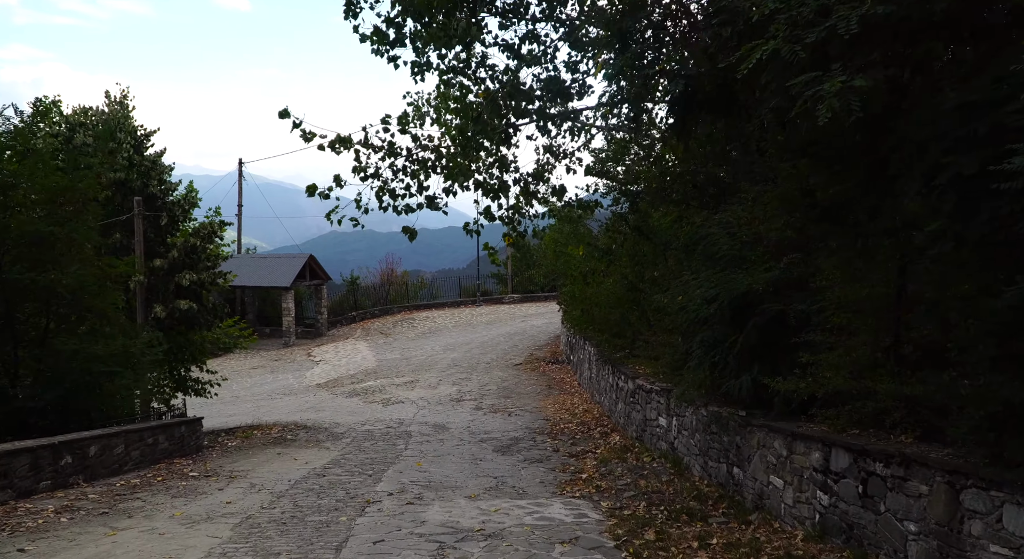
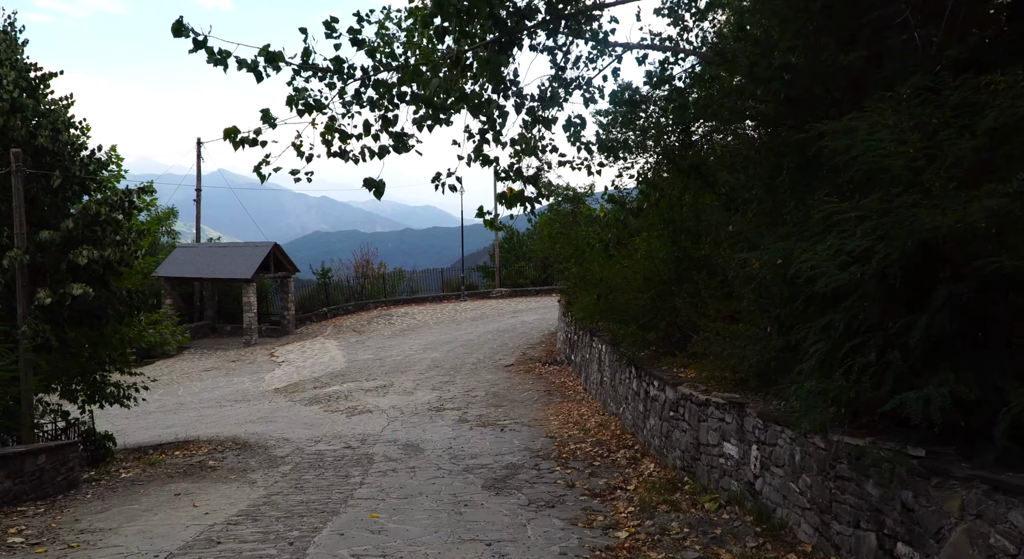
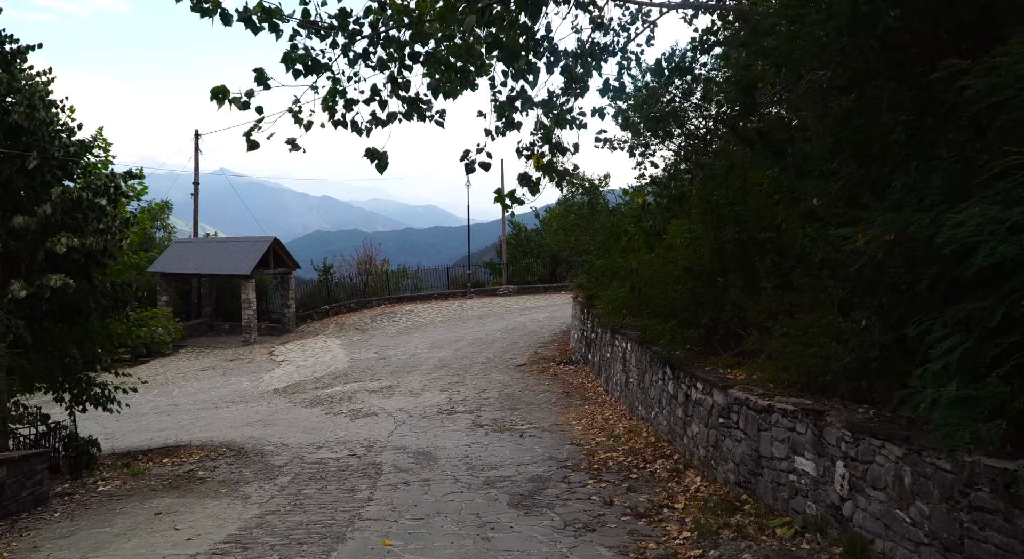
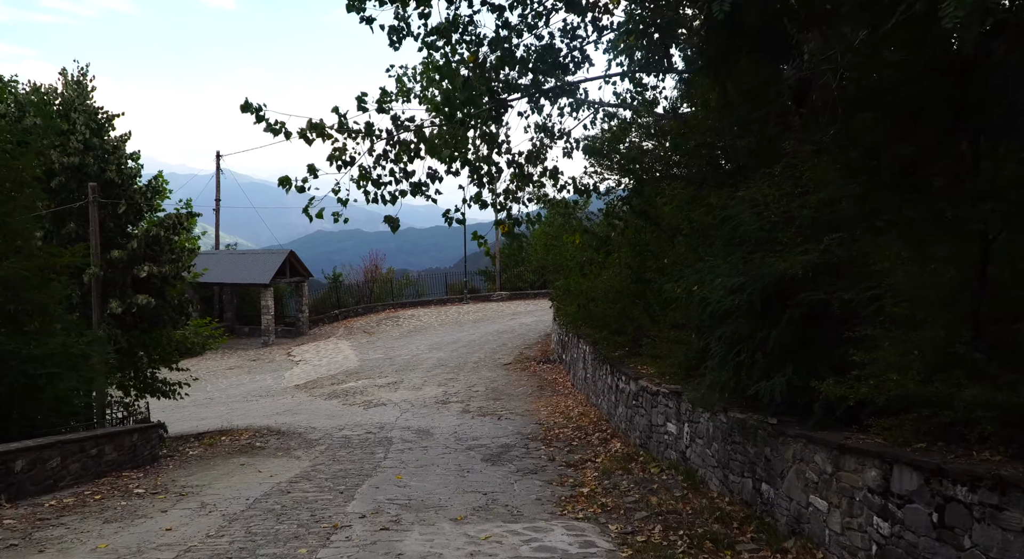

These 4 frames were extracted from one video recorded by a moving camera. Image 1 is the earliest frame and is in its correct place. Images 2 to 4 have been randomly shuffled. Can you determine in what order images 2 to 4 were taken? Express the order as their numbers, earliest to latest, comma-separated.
4, 2, 3
